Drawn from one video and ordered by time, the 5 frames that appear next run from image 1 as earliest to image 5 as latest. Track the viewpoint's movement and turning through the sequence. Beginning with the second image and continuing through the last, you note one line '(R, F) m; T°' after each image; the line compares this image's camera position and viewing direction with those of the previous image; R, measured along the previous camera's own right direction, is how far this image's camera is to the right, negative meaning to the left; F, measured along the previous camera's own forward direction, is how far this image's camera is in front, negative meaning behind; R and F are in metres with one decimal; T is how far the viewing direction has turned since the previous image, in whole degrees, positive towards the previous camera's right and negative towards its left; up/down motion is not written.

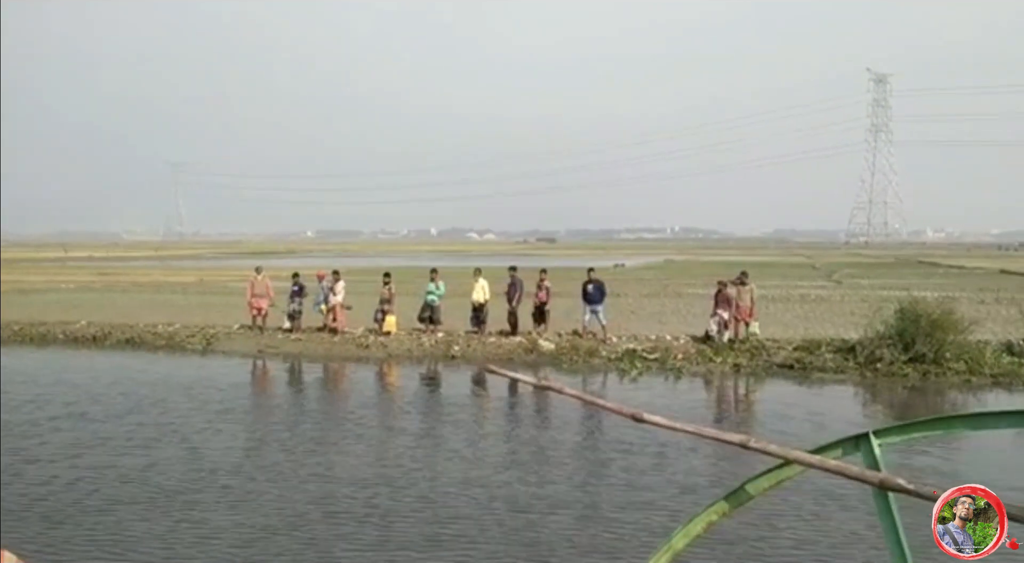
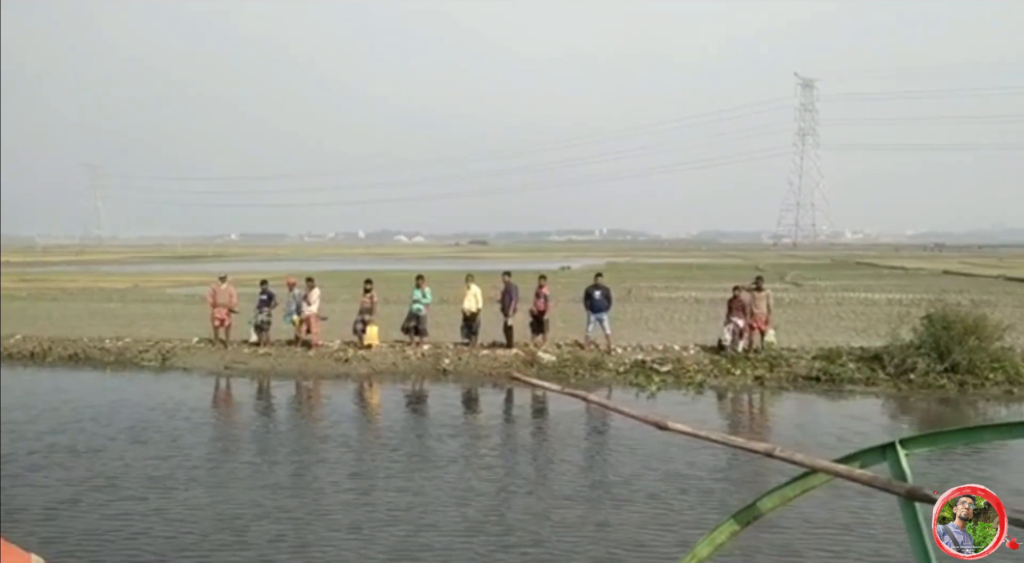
(-1.3, +1.9) m; +4°
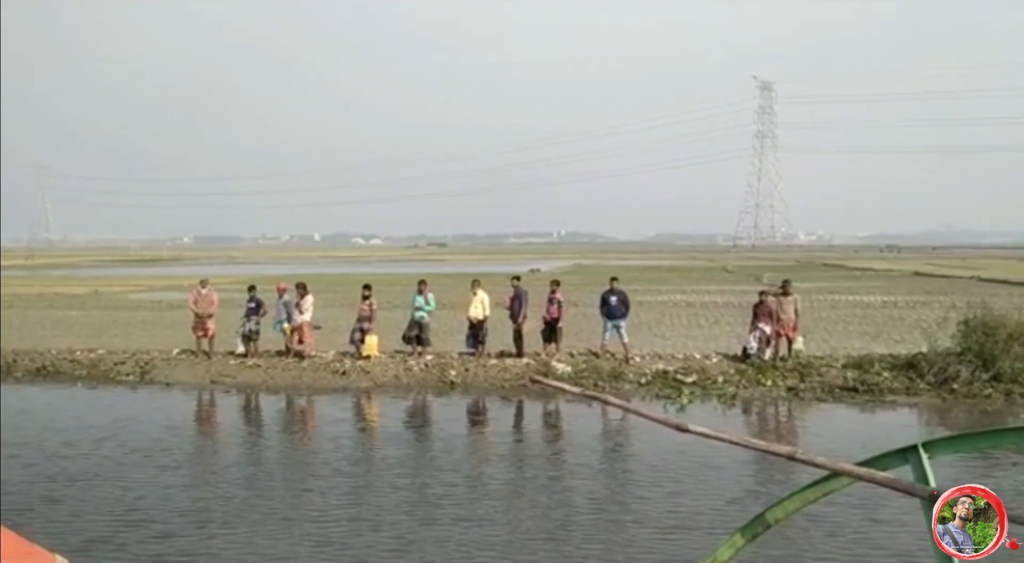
(-1.0, +1.4) m; +3°
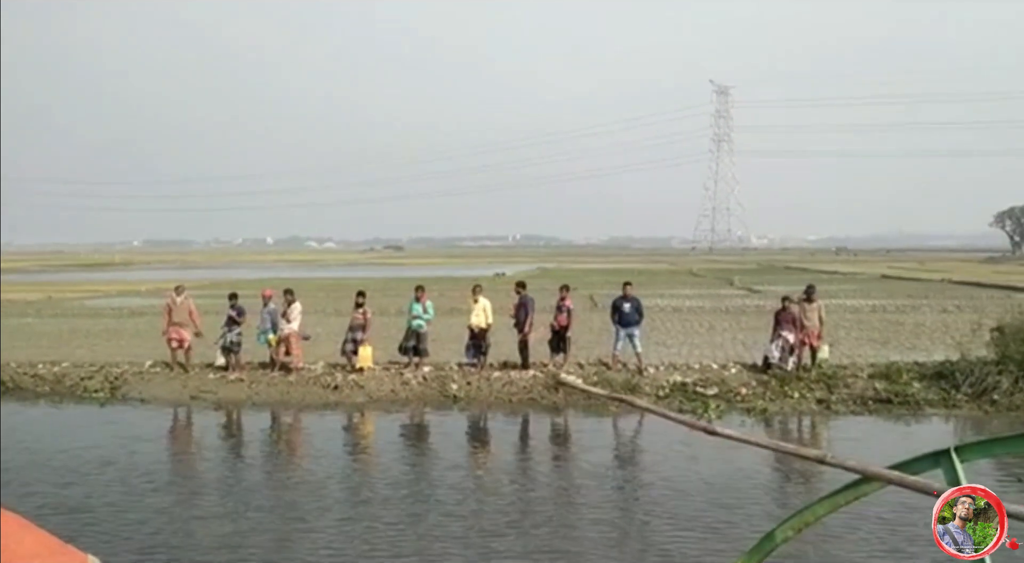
(-0.8, +1.4) m; +3°
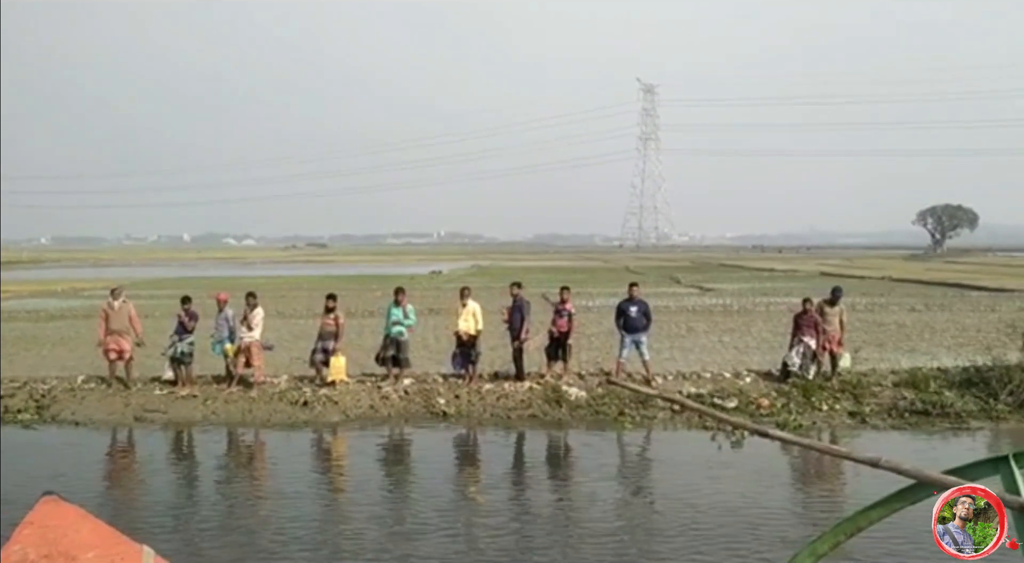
(-1.0, +2.0) m; +4°
